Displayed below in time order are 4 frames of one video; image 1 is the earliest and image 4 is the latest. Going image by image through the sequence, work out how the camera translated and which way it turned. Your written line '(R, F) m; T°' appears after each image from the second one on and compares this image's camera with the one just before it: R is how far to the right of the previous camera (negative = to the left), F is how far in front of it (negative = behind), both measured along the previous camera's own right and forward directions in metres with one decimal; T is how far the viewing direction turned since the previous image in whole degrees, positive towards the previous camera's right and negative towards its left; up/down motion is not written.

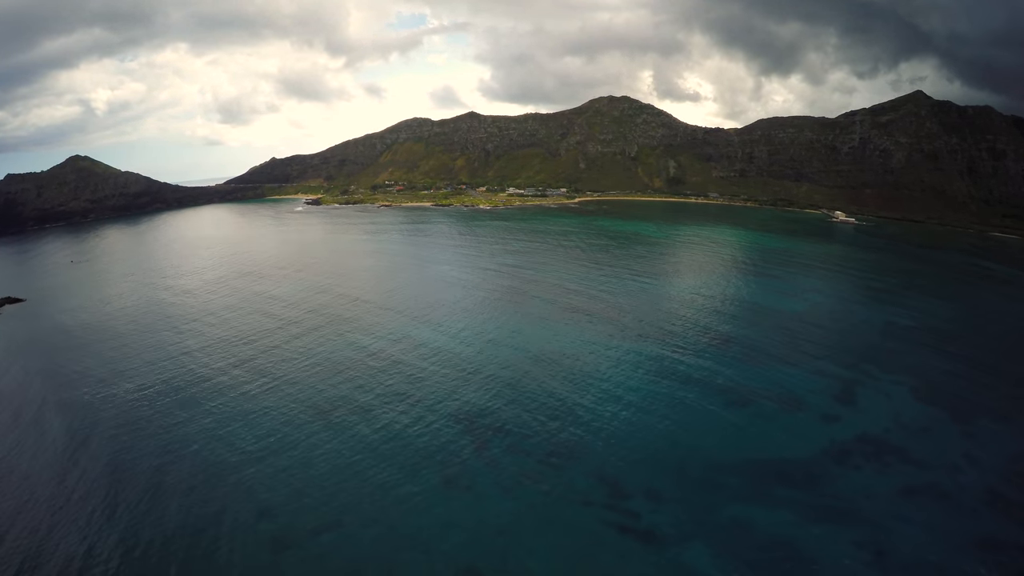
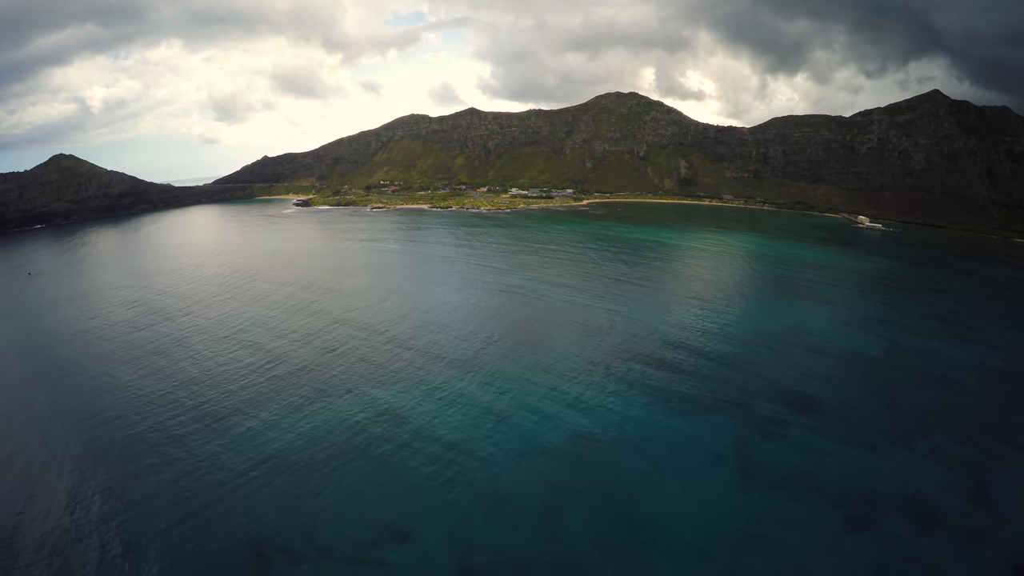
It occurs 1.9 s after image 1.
(-1.3, +8.8) m; 0°
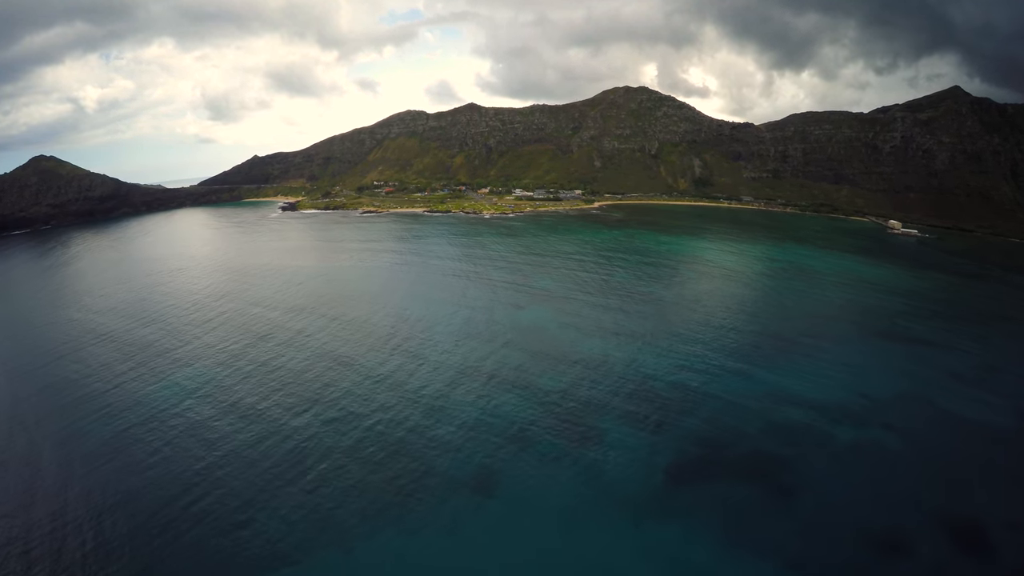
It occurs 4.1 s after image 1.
(-1.6, +10.2) m; 0°
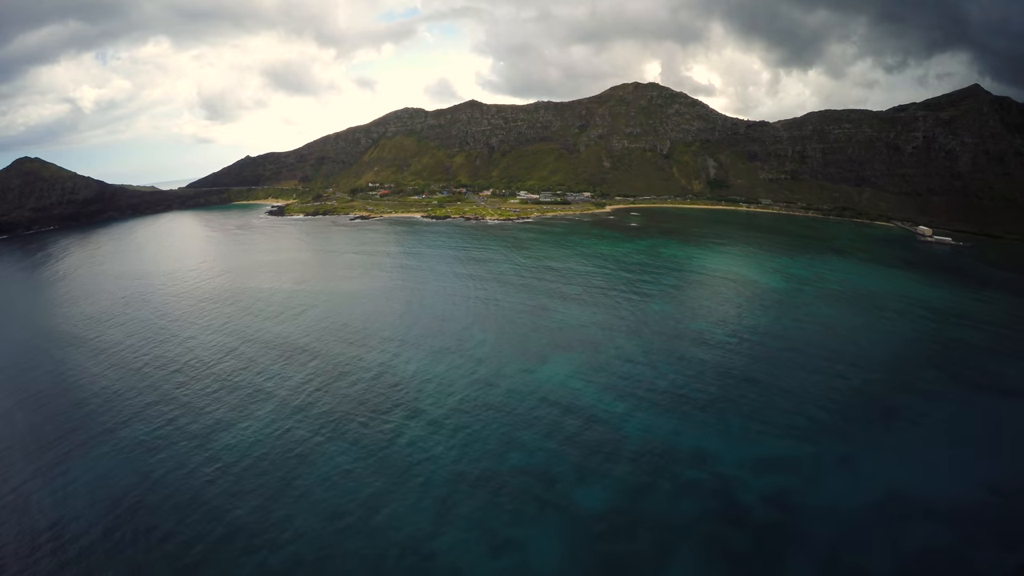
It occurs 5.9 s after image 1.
(-1.2, +8.3) m; 0°
